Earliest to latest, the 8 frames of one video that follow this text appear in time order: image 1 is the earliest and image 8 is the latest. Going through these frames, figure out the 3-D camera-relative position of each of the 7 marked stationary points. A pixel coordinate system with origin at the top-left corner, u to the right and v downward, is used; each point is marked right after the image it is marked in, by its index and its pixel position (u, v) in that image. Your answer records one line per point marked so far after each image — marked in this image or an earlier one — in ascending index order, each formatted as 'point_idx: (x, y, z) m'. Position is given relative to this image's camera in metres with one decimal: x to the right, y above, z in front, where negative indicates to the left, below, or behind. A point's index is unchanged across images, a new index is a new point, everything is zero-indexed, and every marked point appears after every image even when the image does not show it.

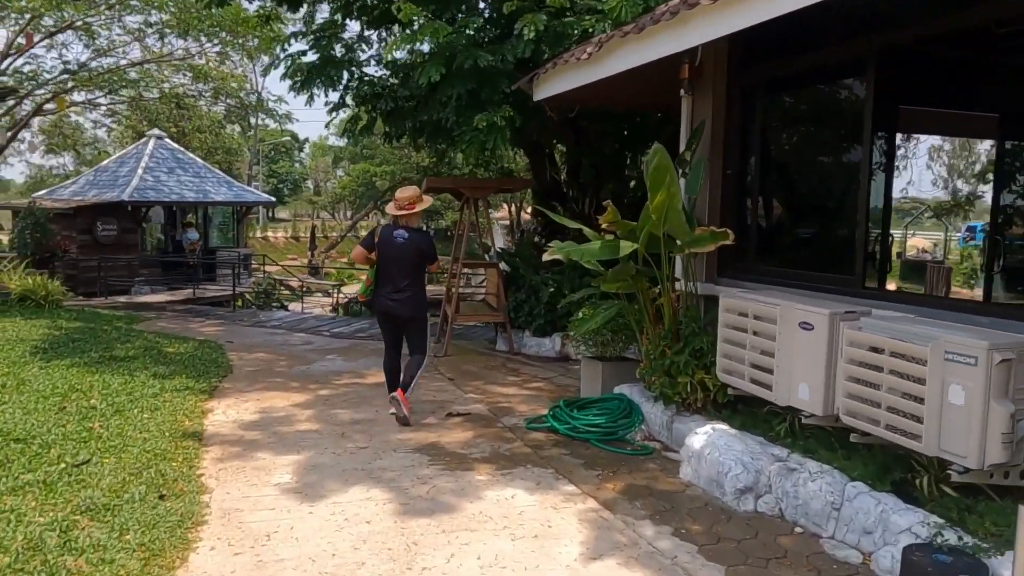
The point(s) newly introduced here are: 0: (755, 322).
0: (+1.3, -0.2, +4.2) m
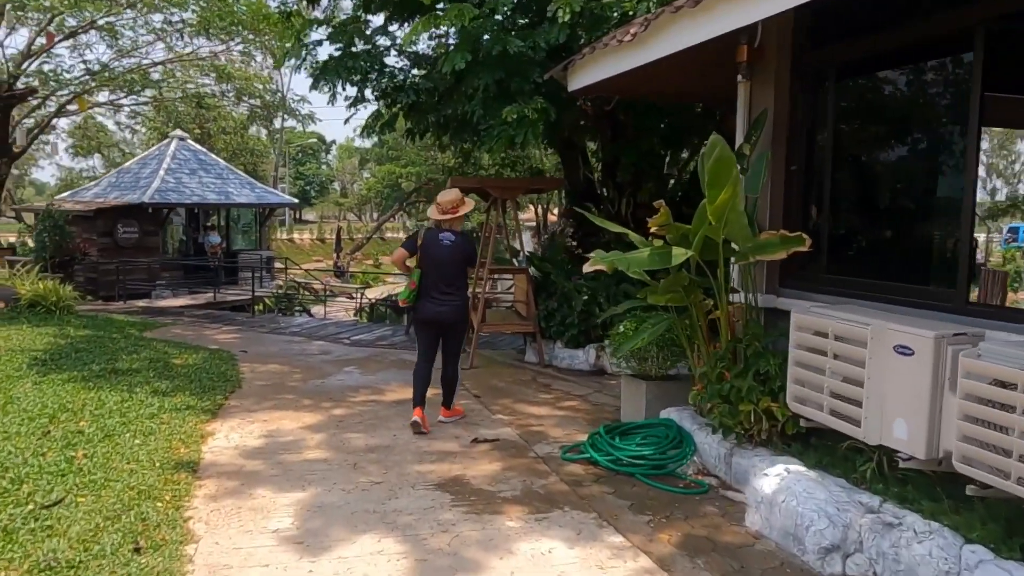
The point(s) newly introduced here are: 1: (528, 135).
0: (+1.5, -0.3, +3.5) m
1: (+0.1, +1.2, +6.2) m
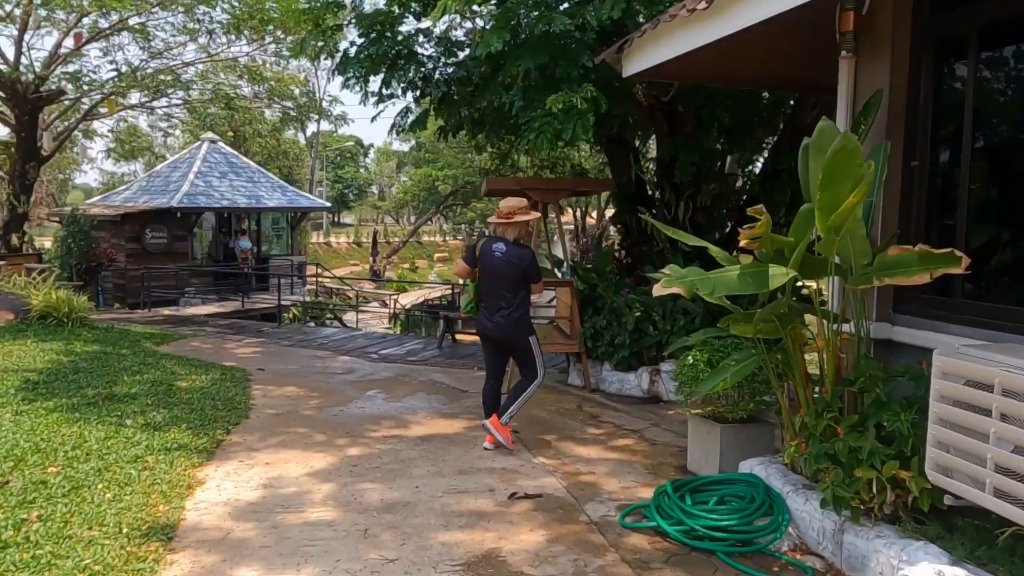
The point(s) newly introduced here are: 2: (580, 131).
0: (+1.7, -0.4, +2.6) m
1: (+0.4, +1.1, +5.3) m
2: (+0.4, +1.1, +5.3) m
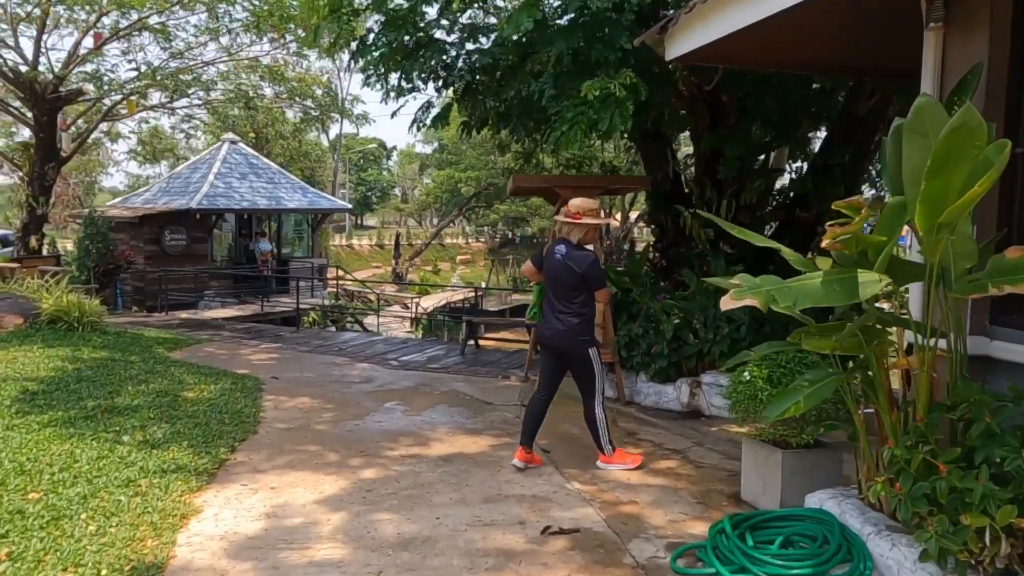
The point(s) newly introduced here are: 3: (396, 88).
0: (+1.8, -0.4, +2.1) m
1: (+0.6, +1.1, +4.9) m
2: (+0.6, +1.1, +4.8) m
3: (-1.3, +2.3, +8.8) m
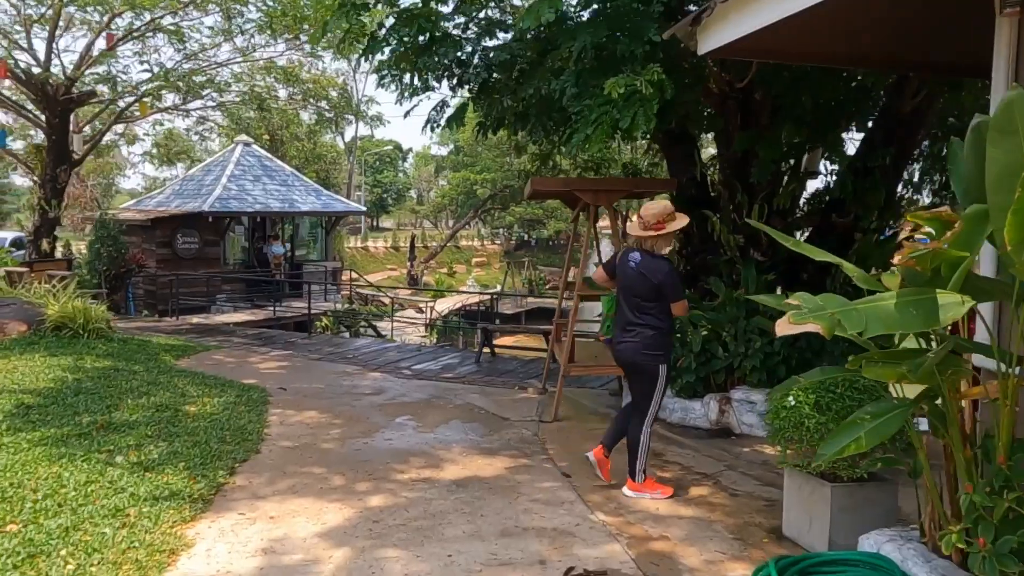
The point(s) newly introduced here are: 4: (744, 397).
0: (+1.9, -0.5, +1.7) m
1: (+0.7, +1.0, +4.5) m
2: (+0.8, +1.0, +4.5) m
3: (-1.1, +2.2, +8.5) m
4: (+1.7, -0.8, +5.7) m
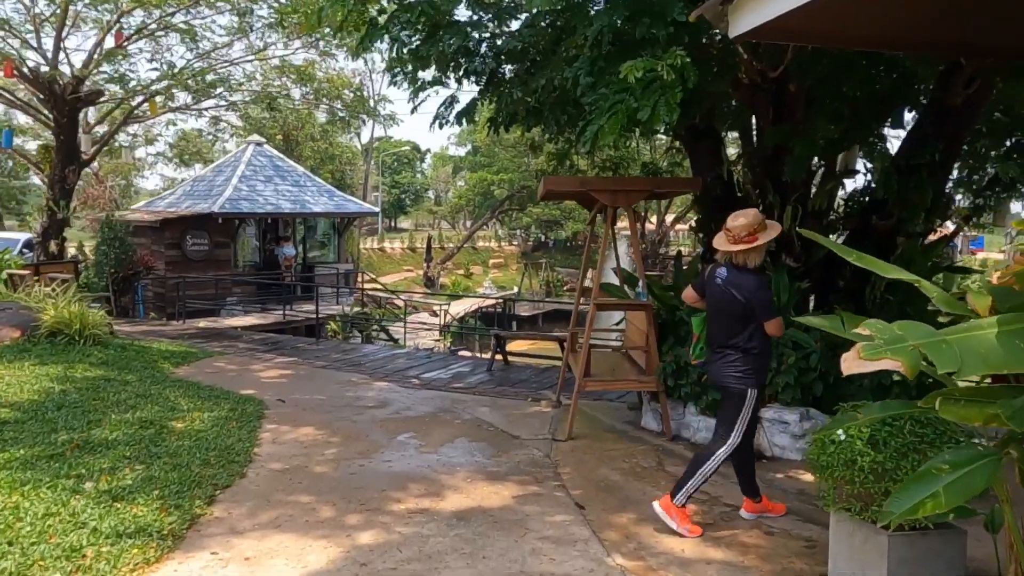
0: (+1.8, -0.6, +1.2) m
1: (+0.8, +0.9, +4.0) m
2: (+0.8, +0.9, +4.0) m
3: (-1.0, +2.2, +8.0) m
4: (+1.8, -0.9, +5.2) m
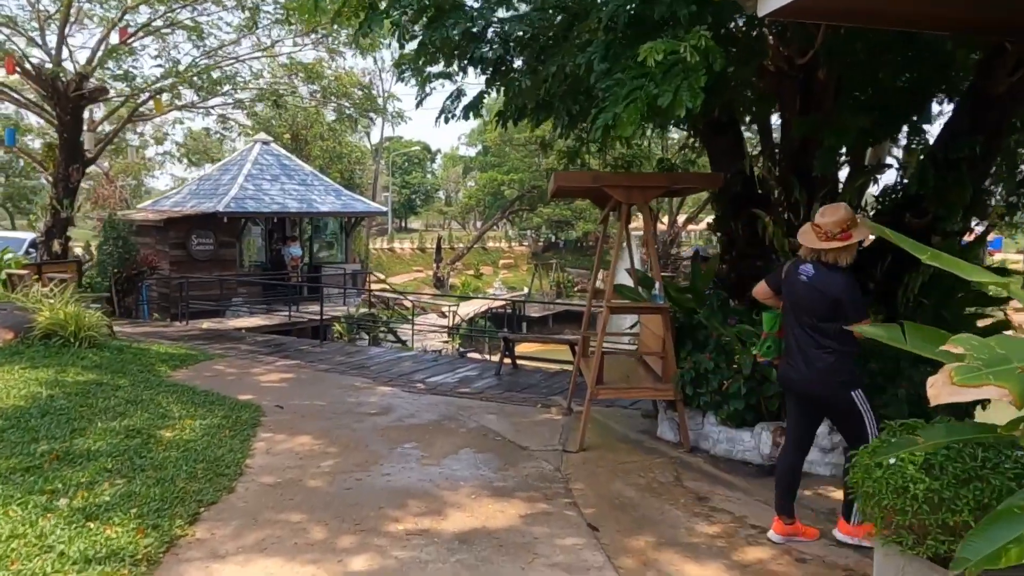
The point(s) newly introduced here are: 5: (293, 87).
0: (+1.8, -0.6, +0.8) m
1: (+0.8, +0.9, +3.7) m
2: (+0.8, +0.9, +3.7) m
3: (-0.9, +2.2, +7.7) m
4: (+1.9, -0.9, +4.9) m
5: (-5.7, +5.2, +19.6) m
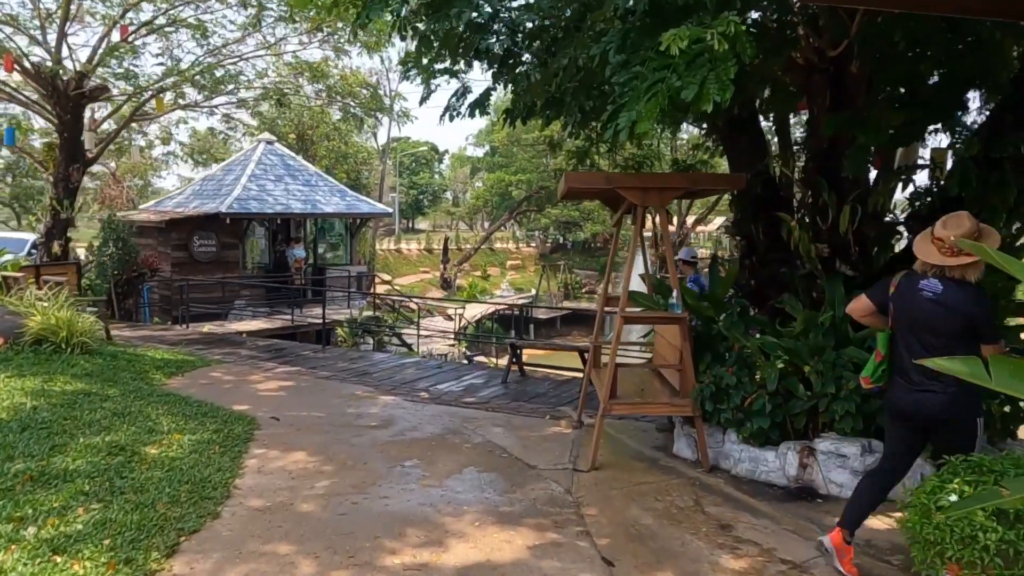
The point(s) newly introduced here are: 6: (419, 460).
0: (+1.8, -0.6, +0.5) m
1: (+0.8, +0.9, +3.3) m
2: (+0.9, +0.9, +3.3) m
3: (-0.8, +2.1, +7.4) m
4: (+1.9, -1.0, +4.5) m
5: (-5.5, +5.1, +19.3) m
6: (-0.6, -1.2, +5.3) m
